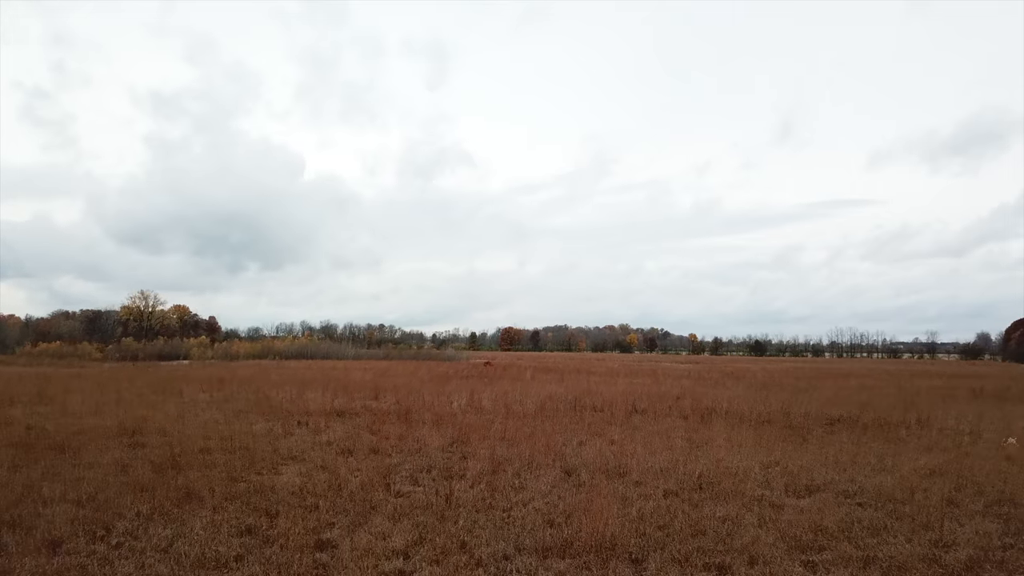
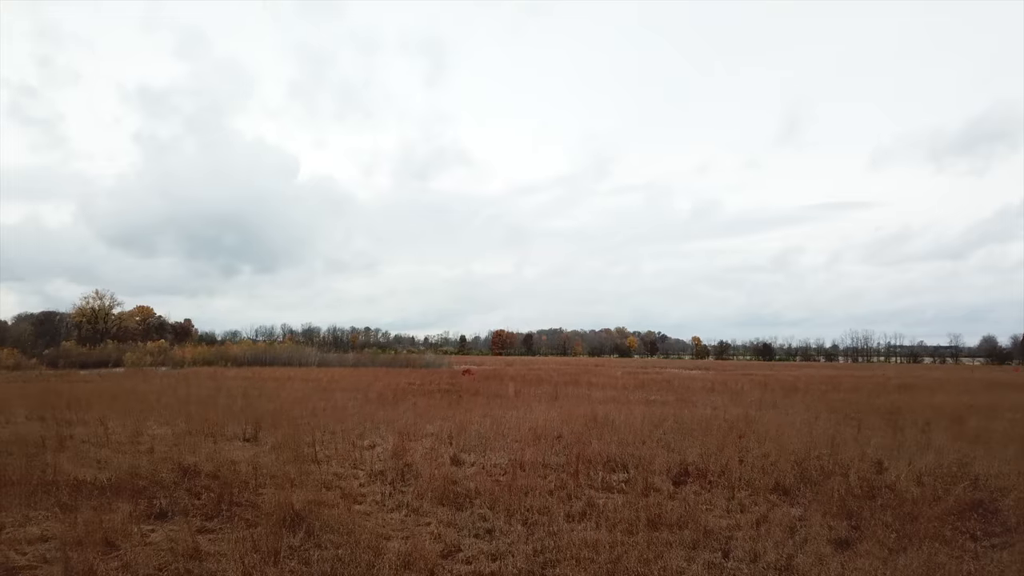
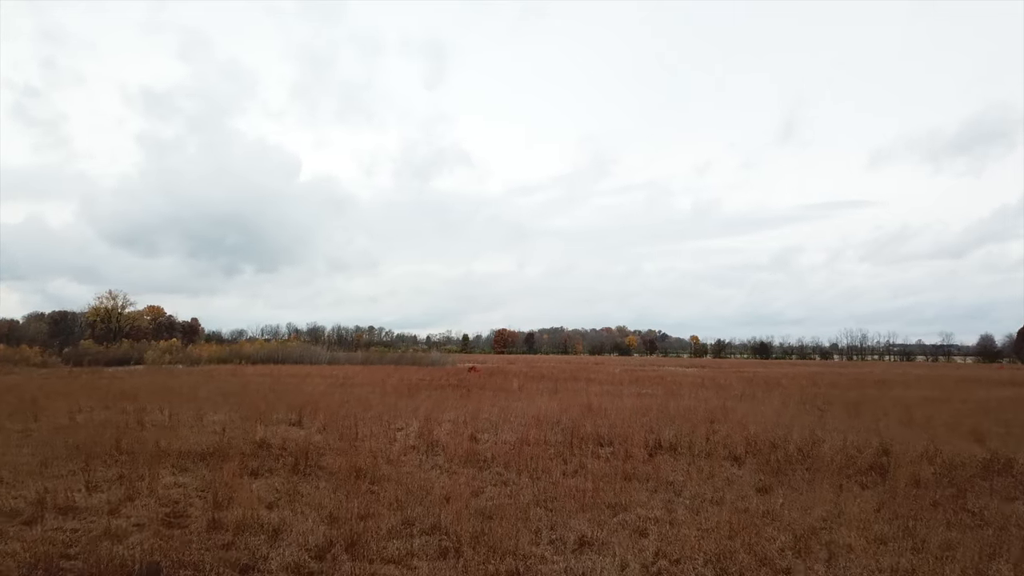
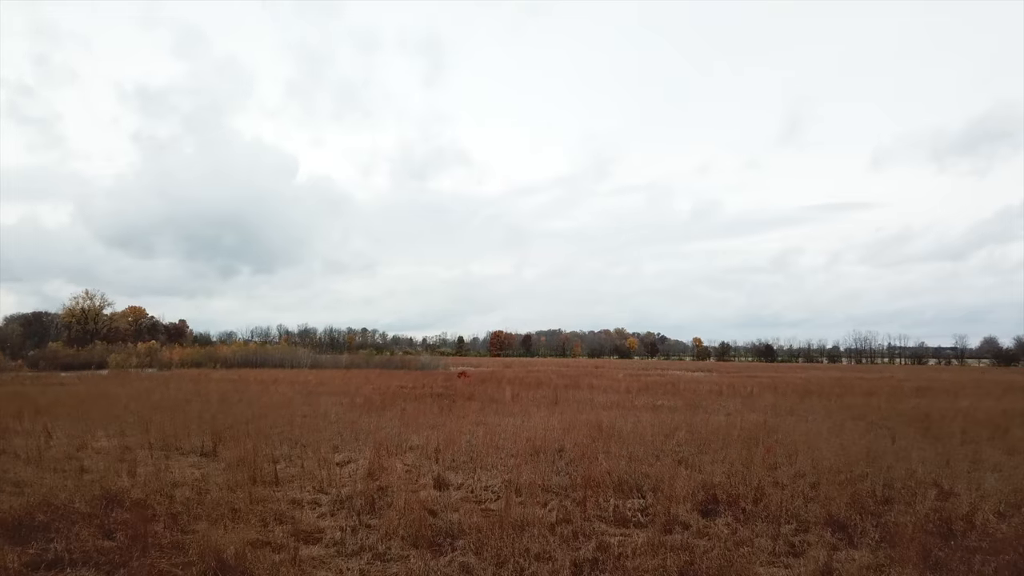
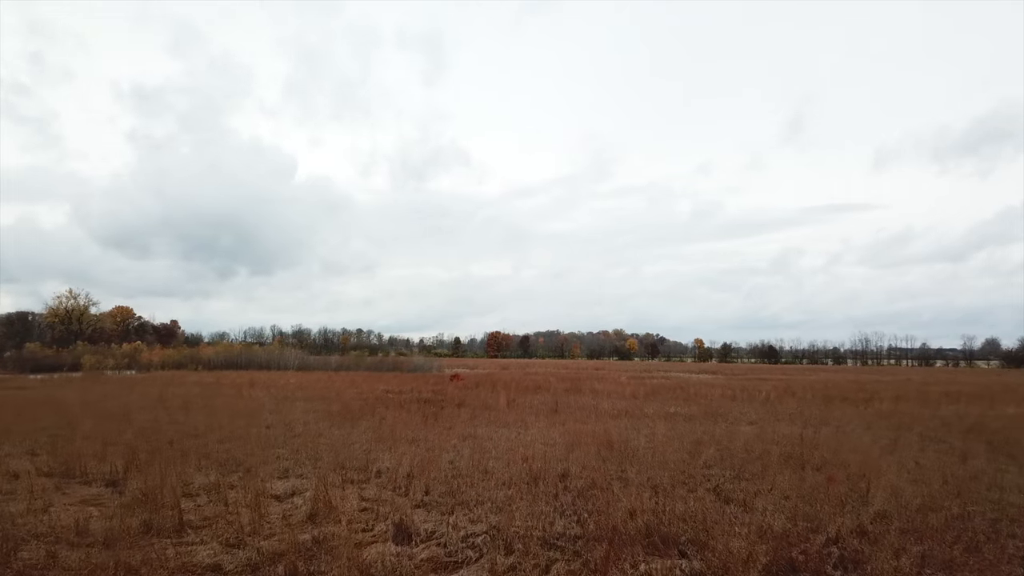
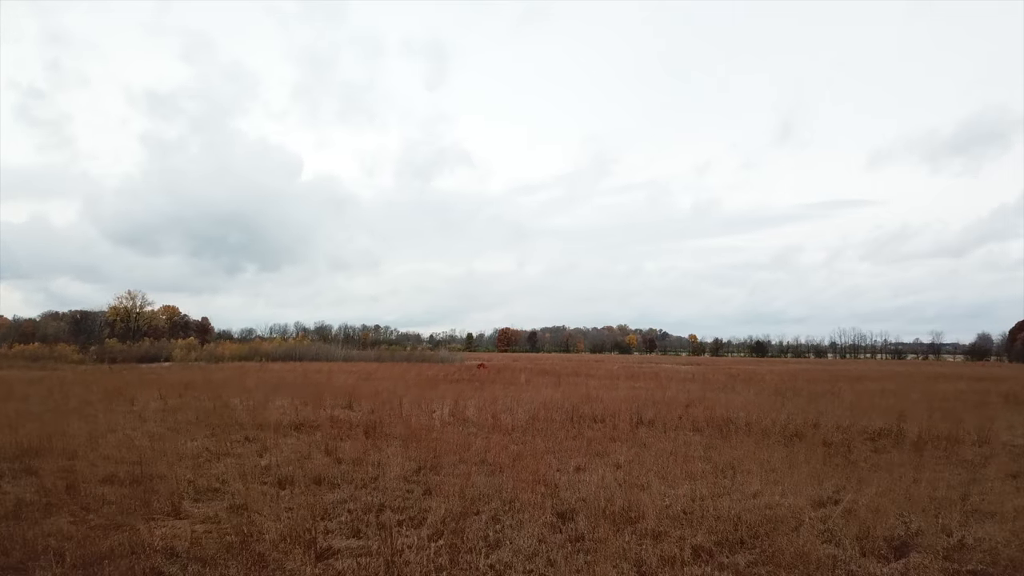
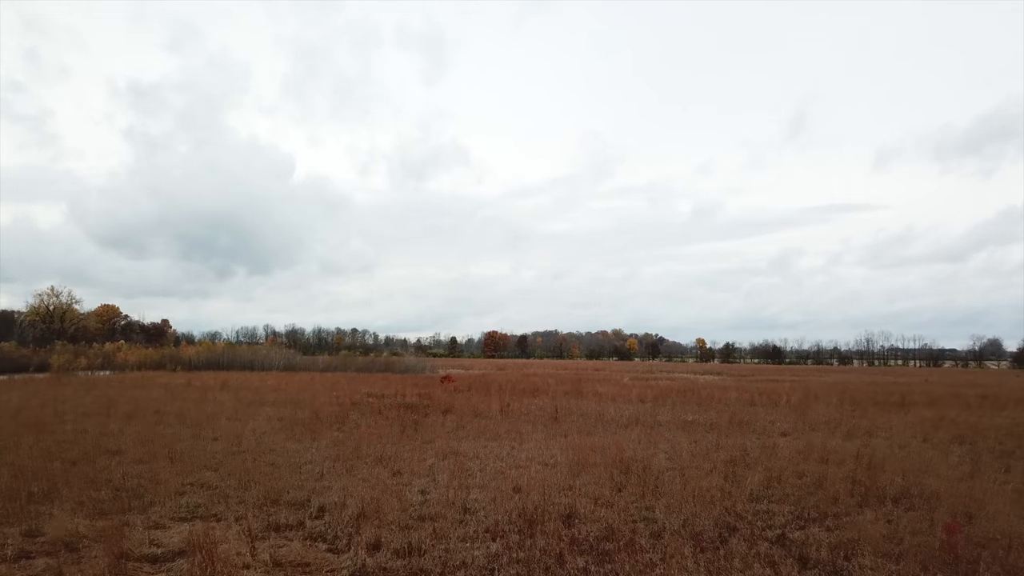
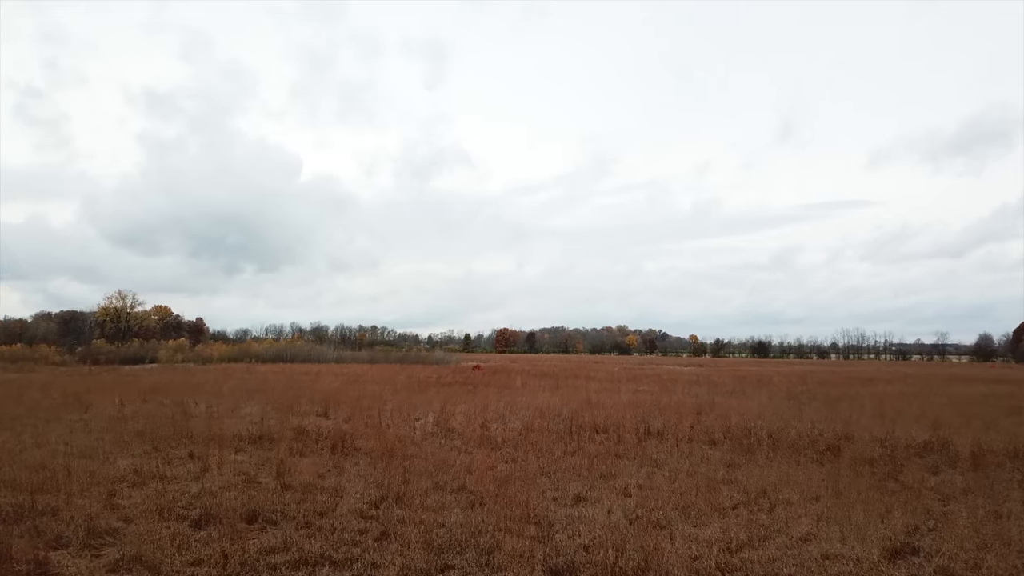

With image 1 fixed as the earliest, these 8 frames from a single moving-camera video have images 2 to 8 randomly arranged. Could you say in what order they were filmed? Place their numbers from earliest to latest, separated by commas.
6, 8, 3, 2, 4, 5, 7
